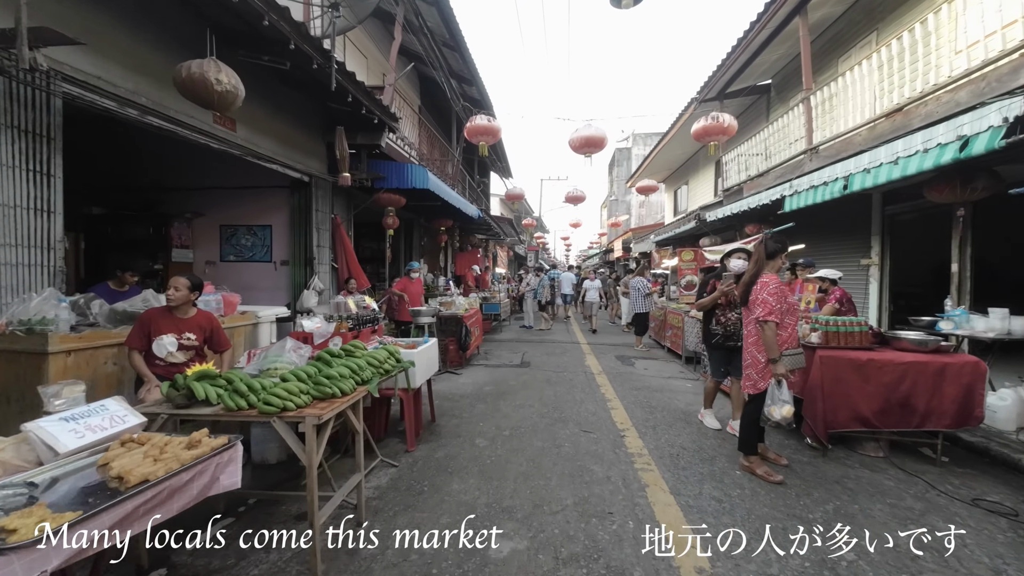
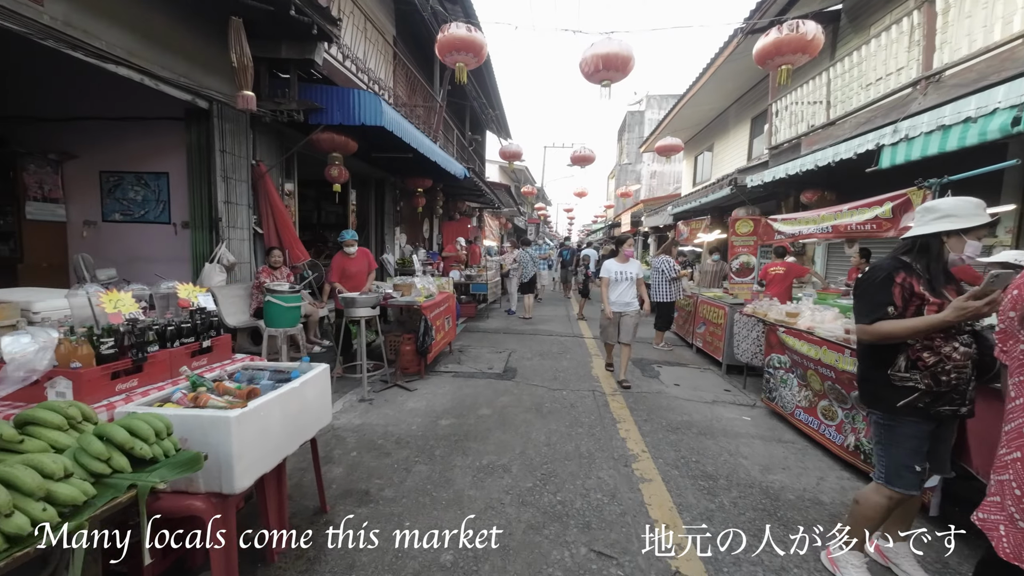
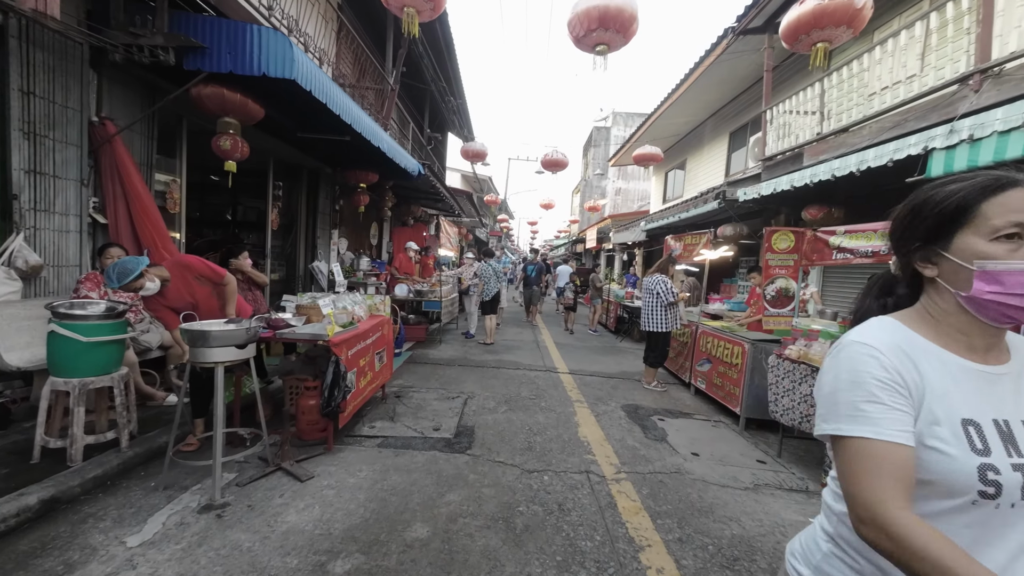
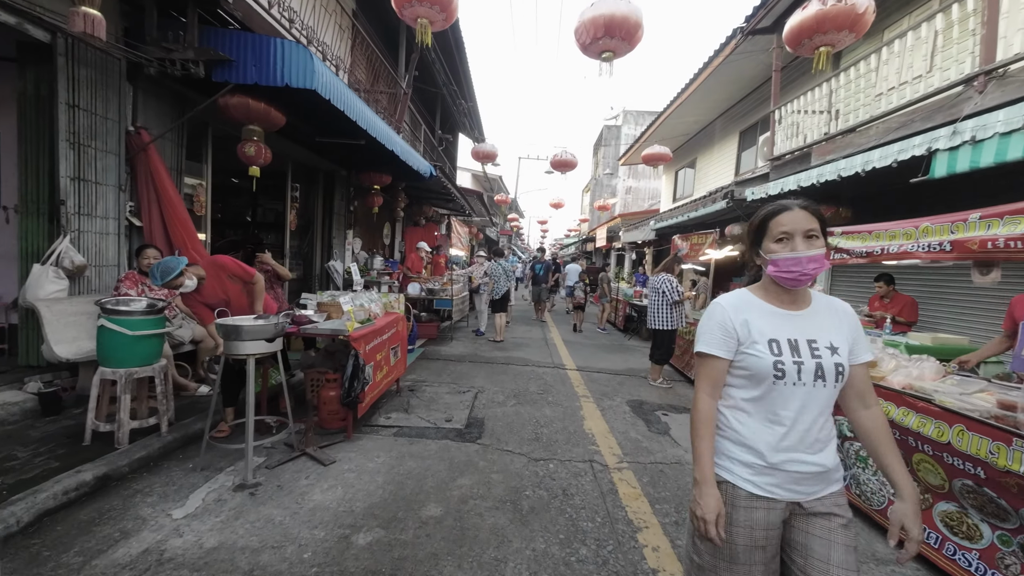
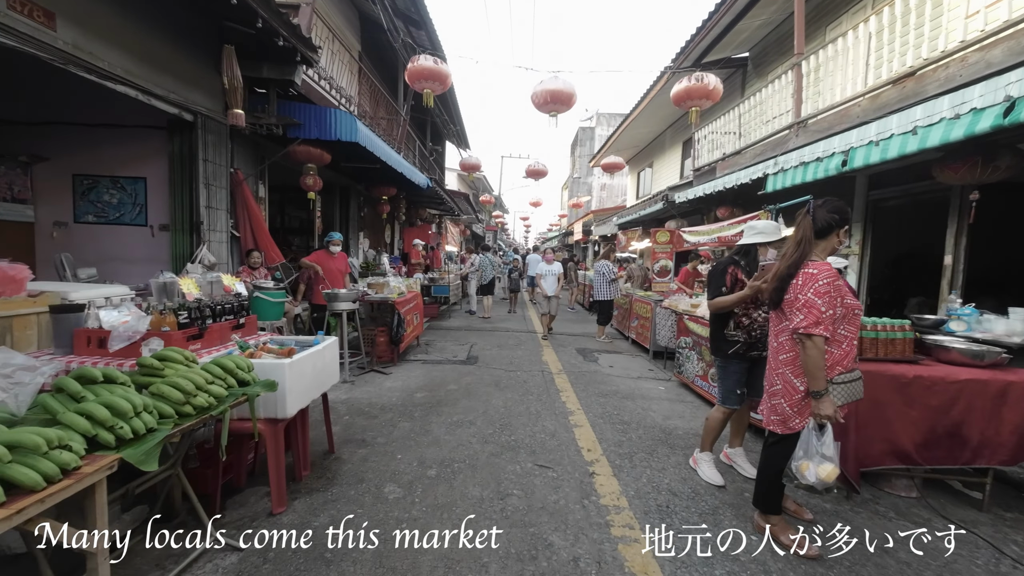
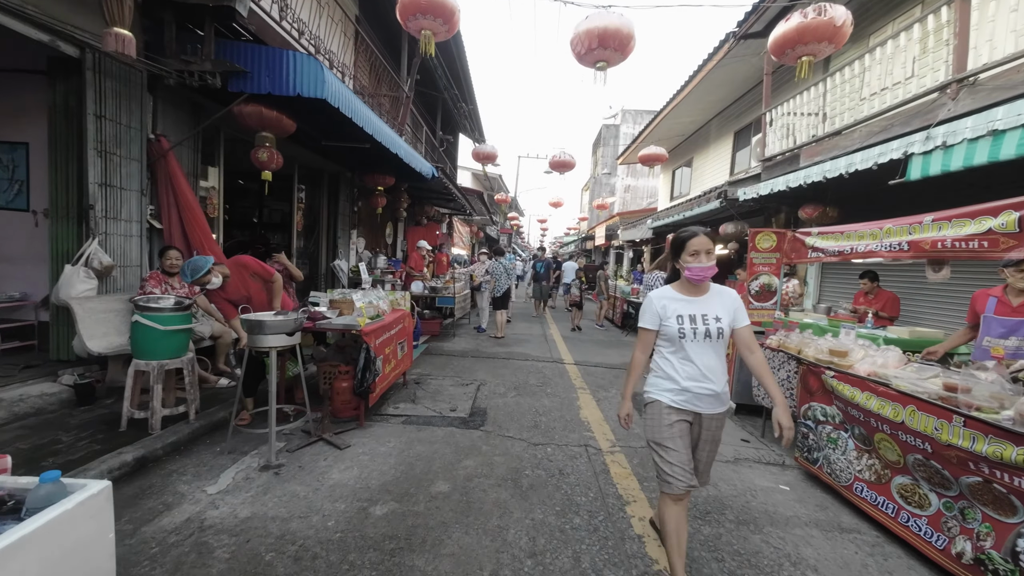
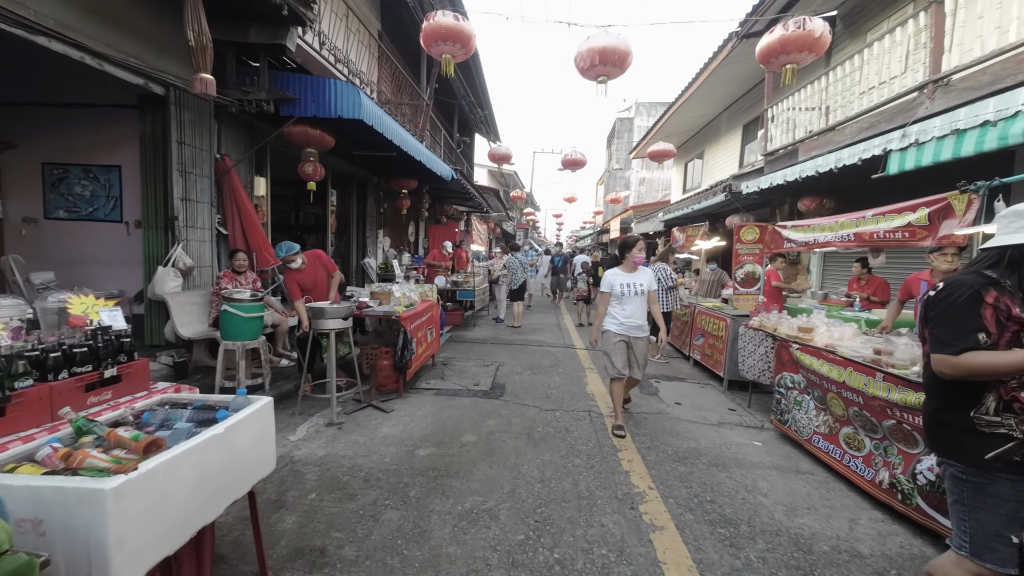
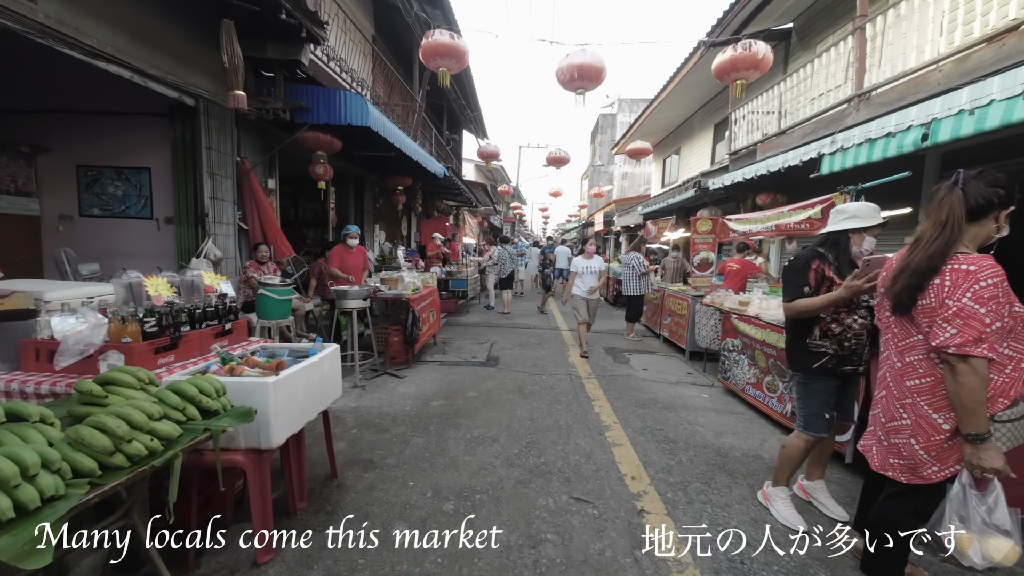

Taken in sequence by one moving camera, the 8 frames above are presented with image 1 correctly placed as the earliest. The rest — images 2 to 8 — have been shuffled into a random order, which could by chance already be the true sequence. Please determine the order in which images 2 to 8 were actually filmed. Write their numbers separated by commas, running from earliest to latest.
5, 8, 2, 7, 6, 4, 3
